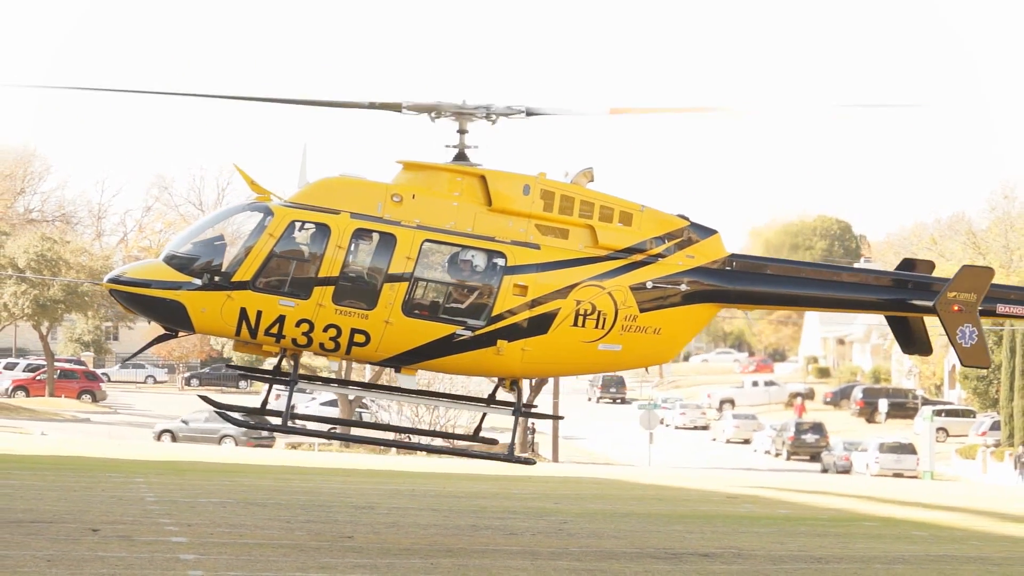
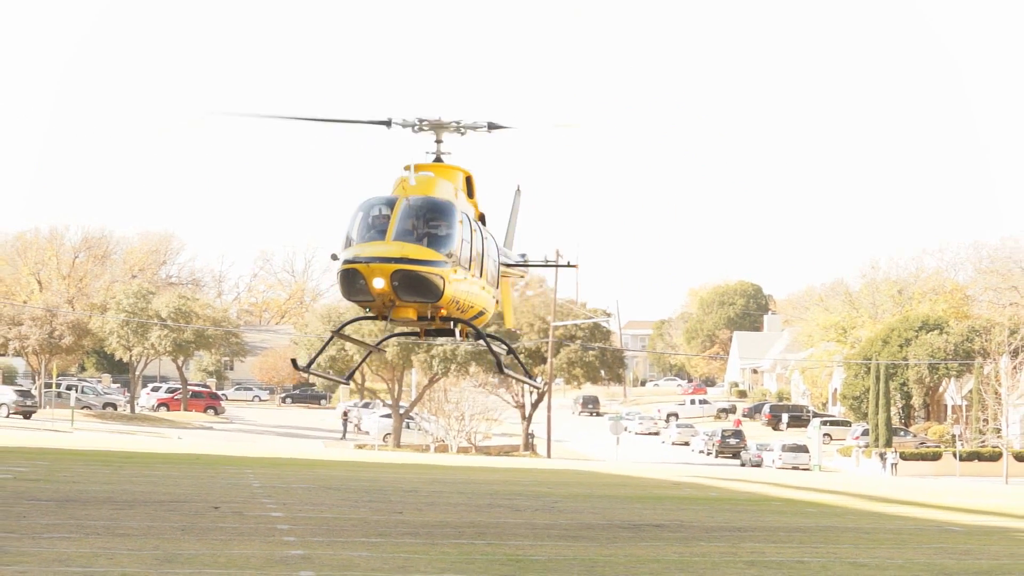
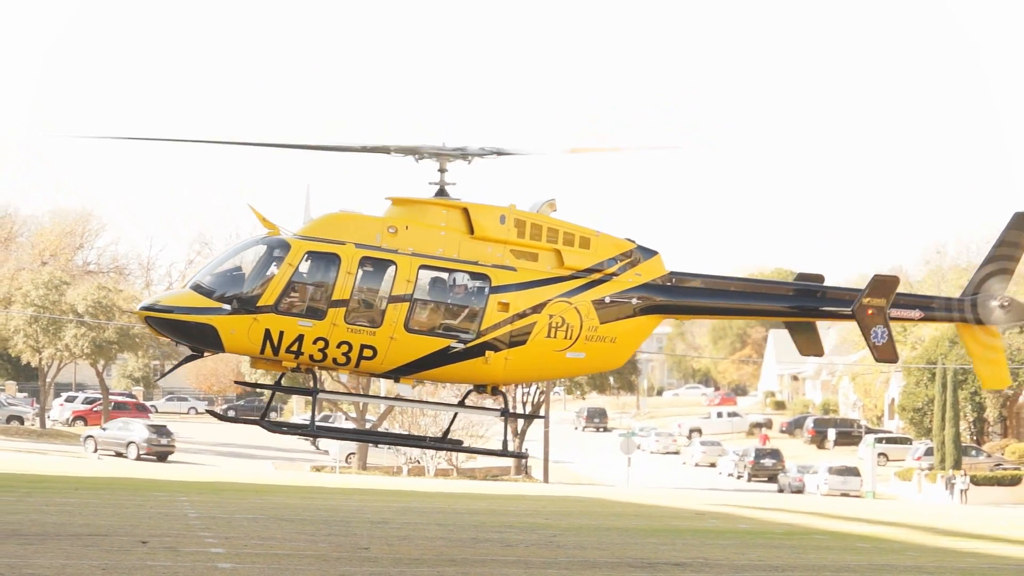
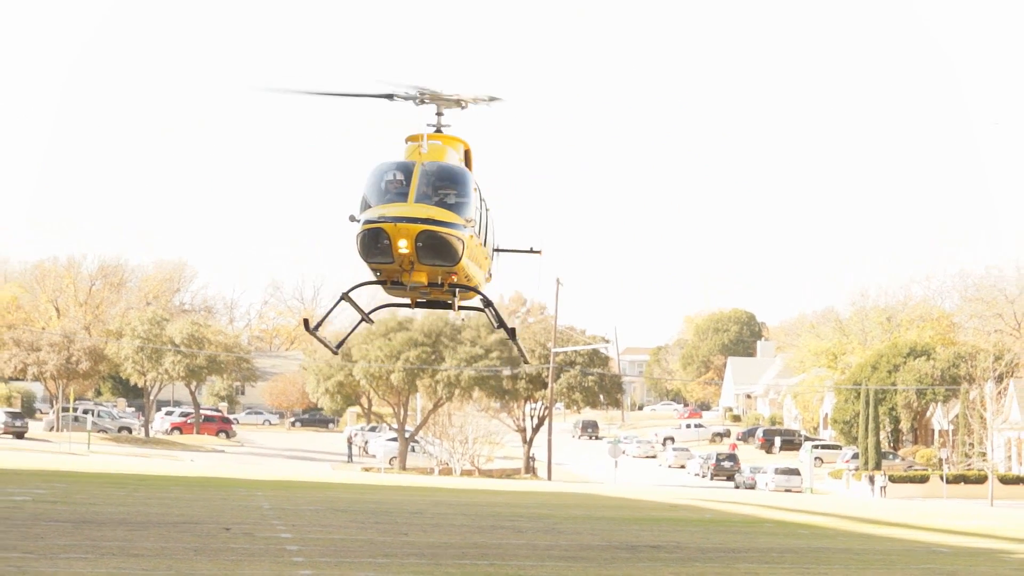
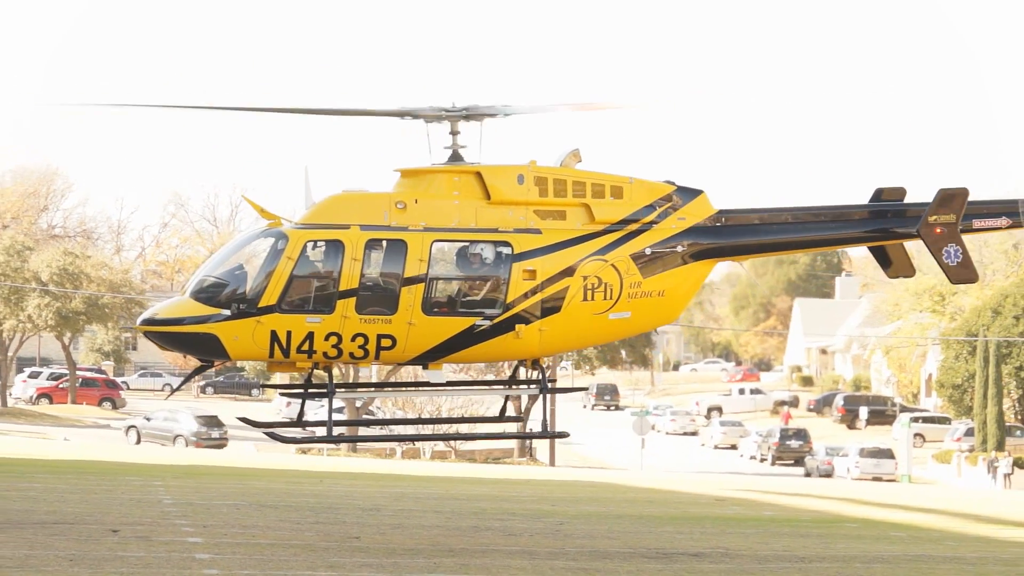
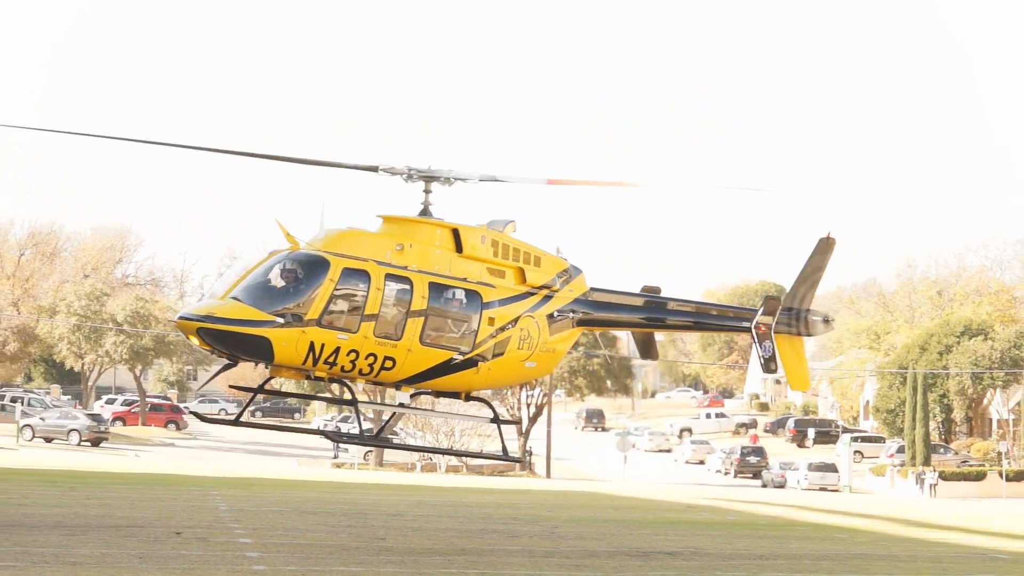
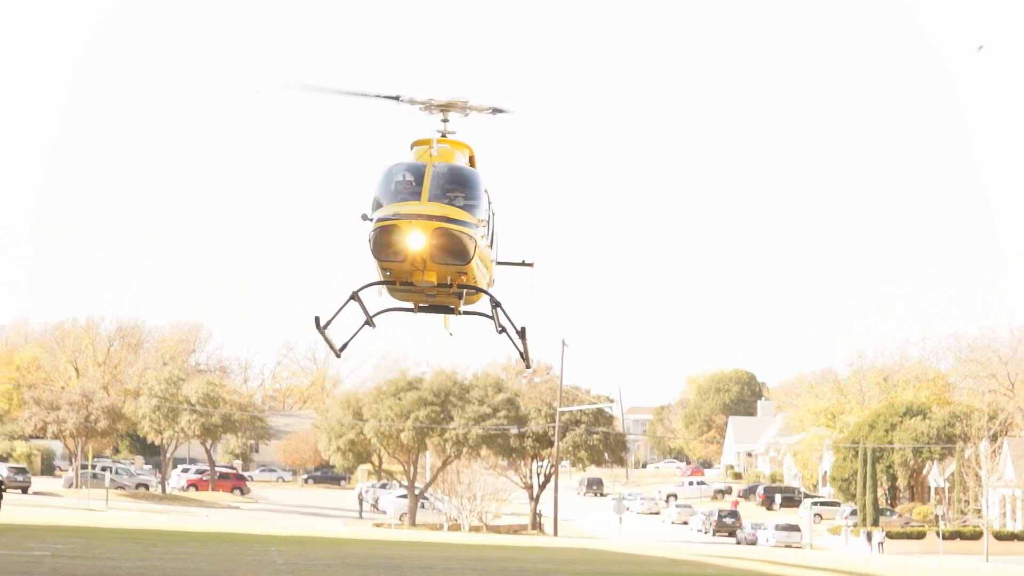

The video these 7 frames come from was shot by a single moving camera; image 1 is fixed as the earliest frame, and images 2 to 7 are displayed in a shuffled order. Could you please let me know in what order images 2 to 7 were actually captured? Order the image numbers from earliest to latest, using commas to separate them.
5, 3, 6, 2, 4, 7
